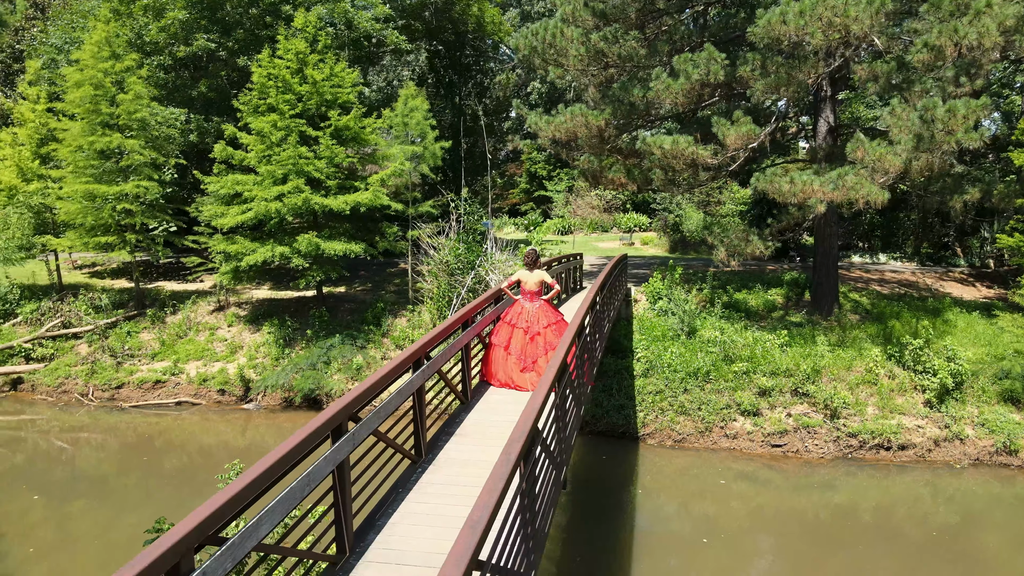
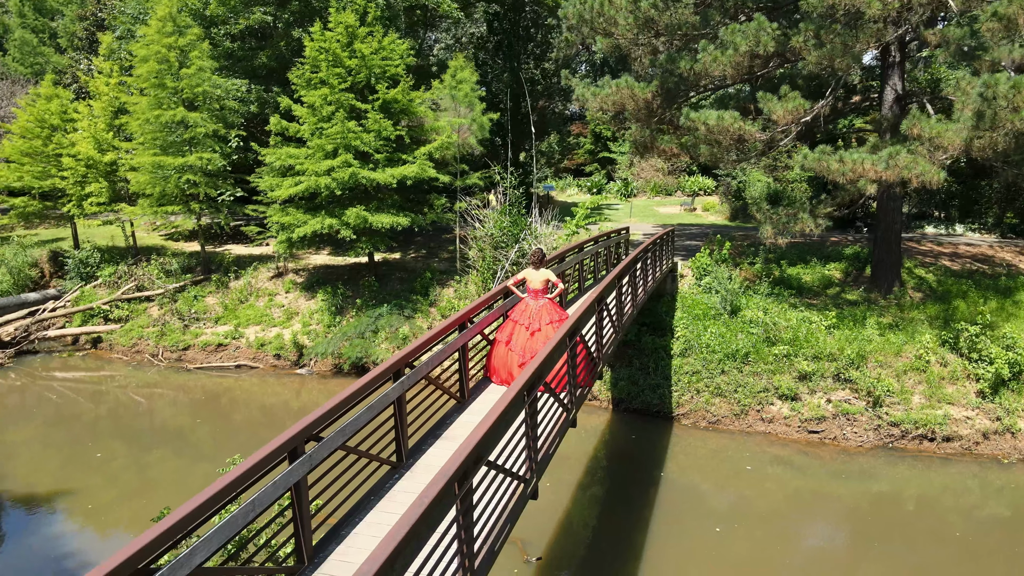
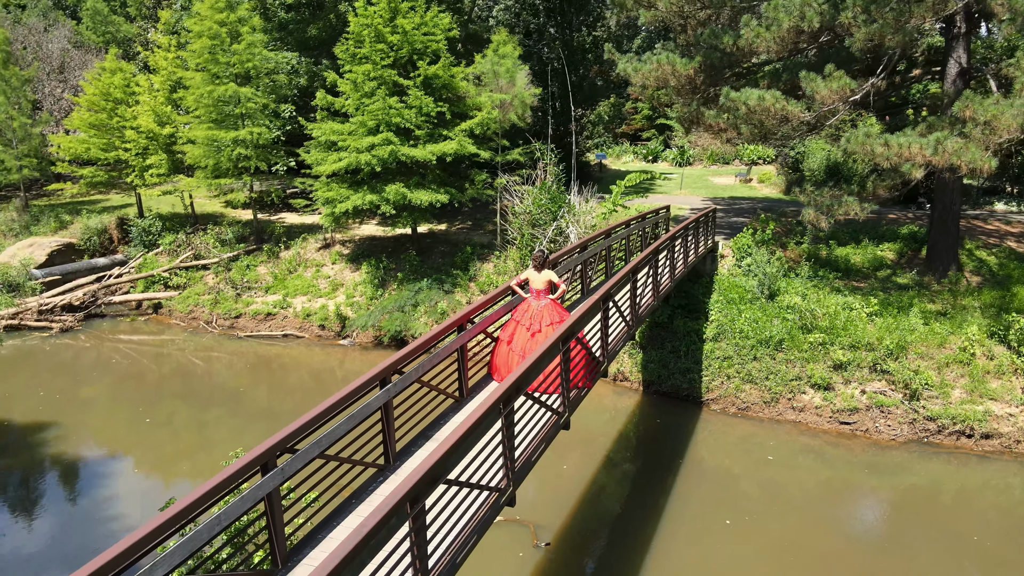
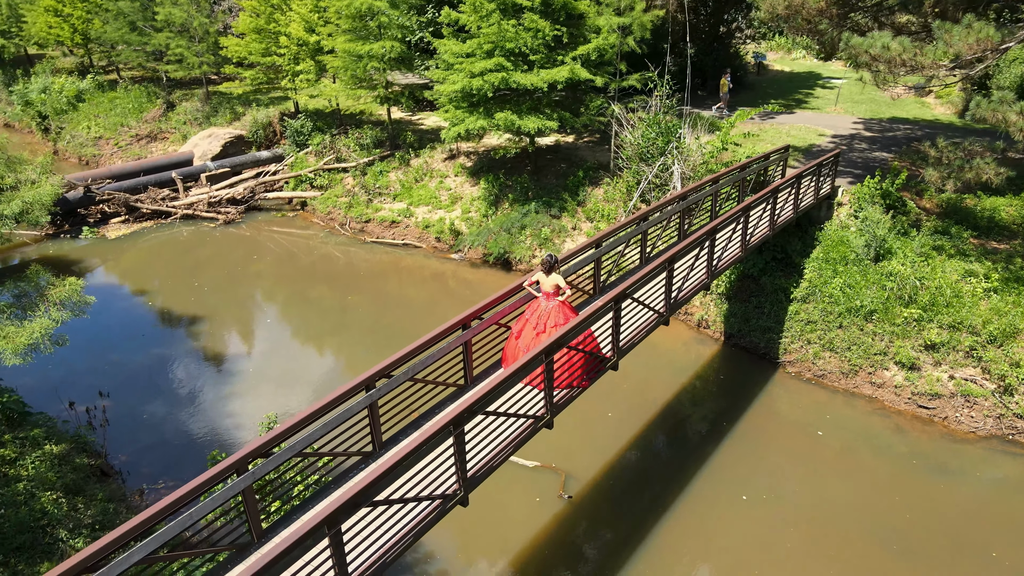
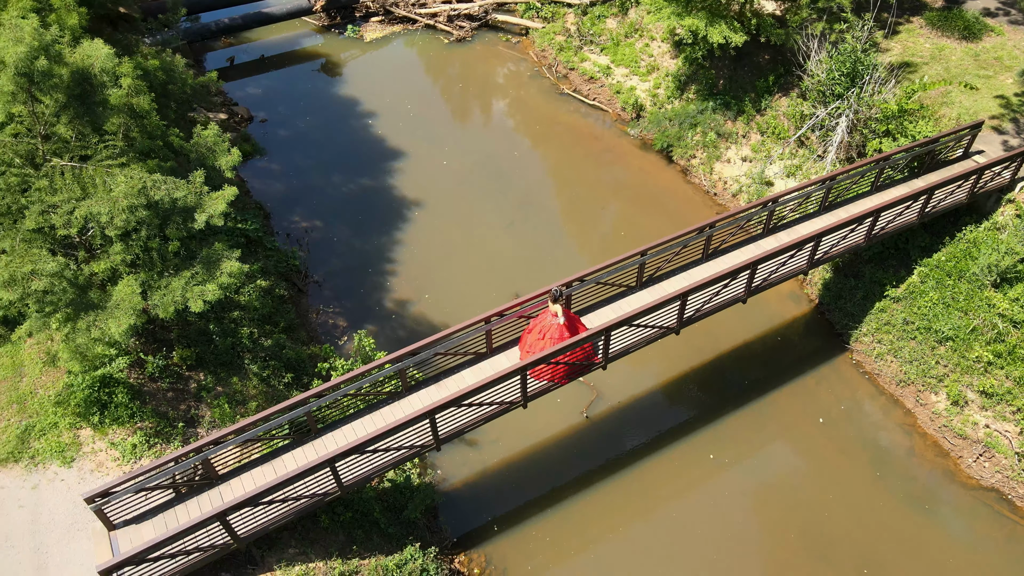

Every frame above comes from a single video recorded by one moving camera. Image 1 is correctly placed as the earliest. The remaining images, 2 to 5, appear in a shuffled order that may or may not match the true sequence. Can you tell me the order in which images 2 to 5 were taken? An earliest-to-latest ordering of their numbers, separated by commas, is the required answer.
2, 3, 4, 5
